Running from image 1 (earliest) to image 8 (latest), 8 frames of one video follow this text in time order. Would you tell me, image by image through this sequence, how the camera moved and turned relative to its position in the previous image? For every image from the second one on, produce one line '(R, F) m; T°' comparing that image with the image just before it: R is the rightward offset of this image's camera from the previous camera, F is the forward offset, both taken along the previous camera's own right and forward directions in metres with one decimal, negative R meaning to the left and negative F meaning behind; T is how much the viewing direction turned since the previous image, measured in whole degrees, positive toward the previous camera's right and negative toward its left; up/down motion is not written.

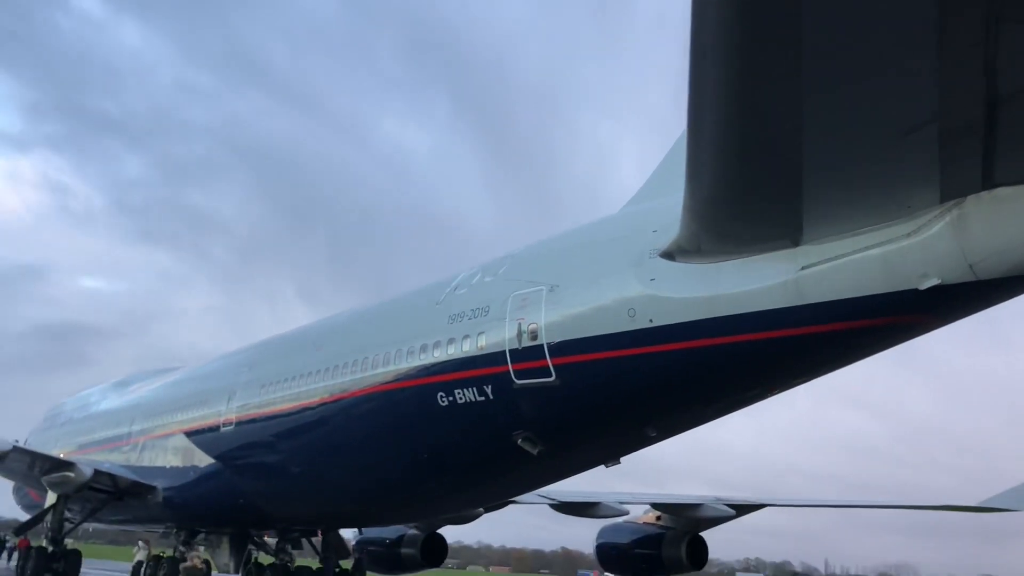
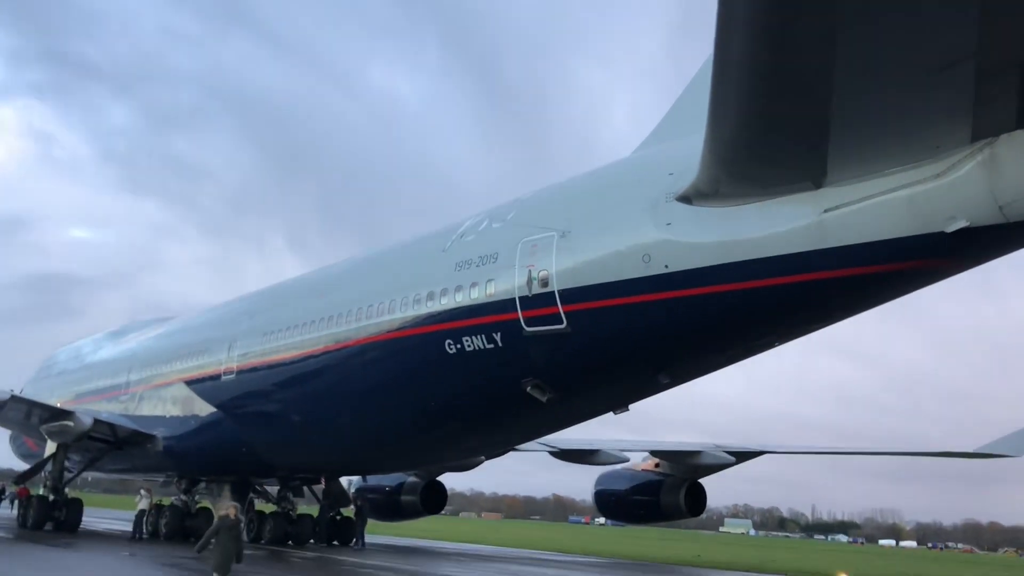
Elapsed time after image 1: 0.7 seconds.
(-0.2, +0.2) m; +1°
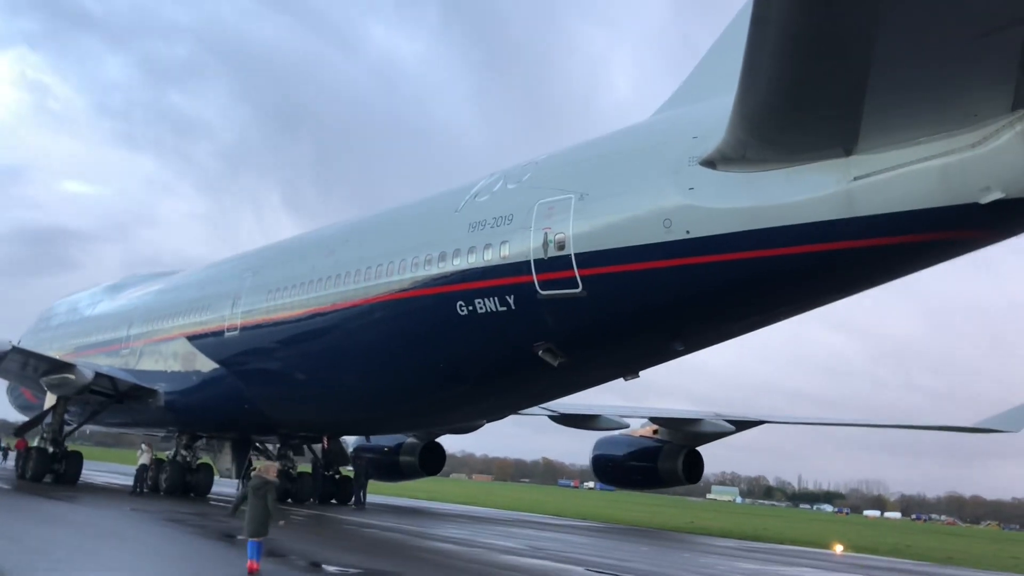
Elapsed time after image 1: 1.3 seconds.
(-0.2, +0.1) m; 0°
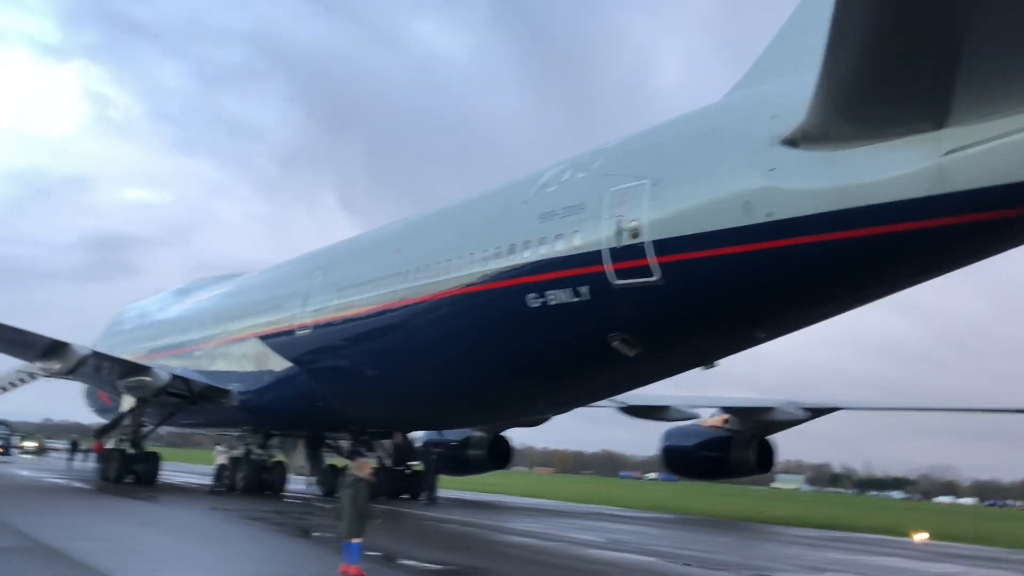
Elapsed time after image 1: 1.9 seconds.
(-0.2, +0.1) m; -3°
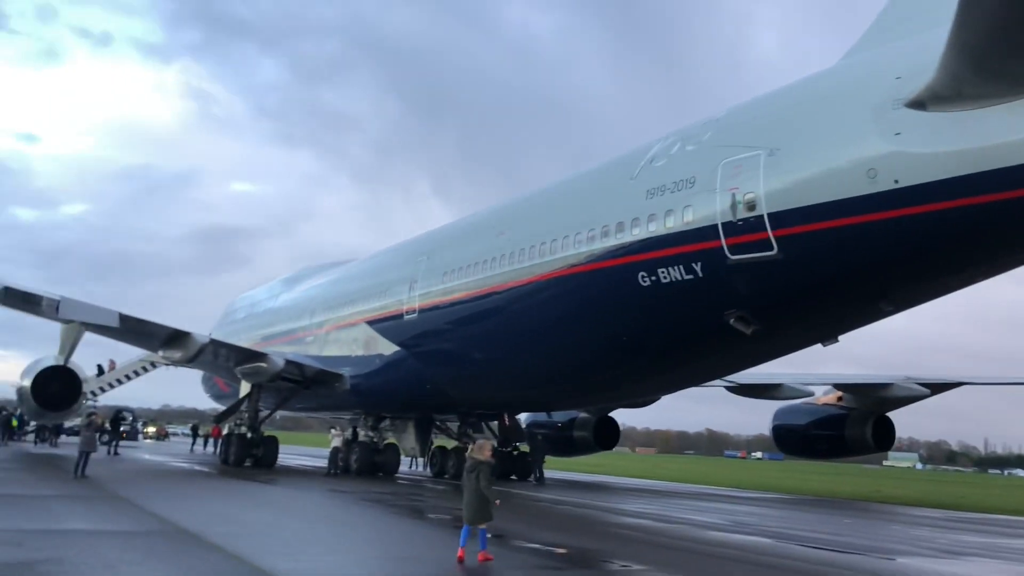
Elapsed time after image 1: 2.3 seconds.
(-0.1, +0.1) m; -6°
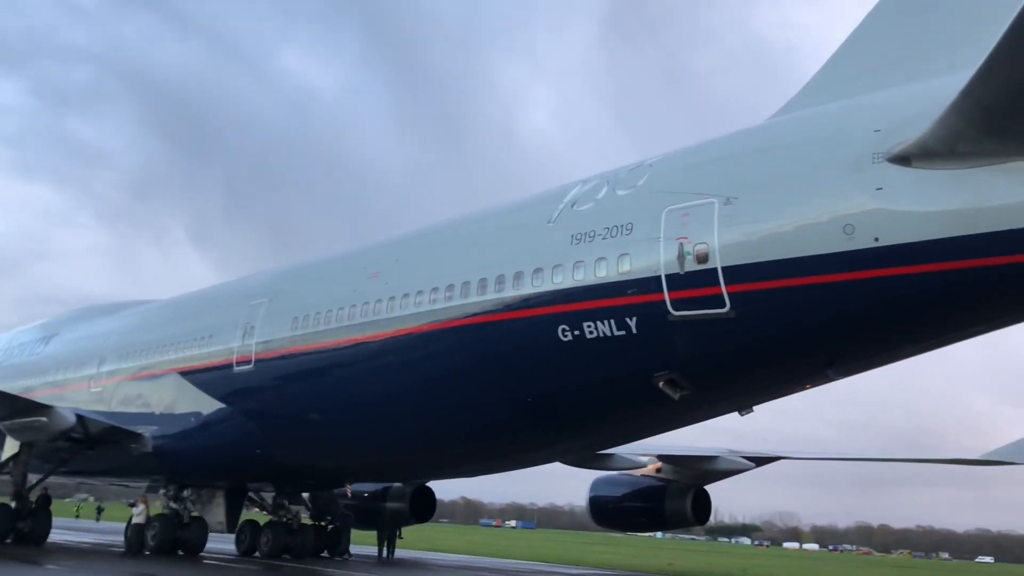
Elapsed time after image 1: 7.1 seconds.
(-1.1, +1.2) m; +15°
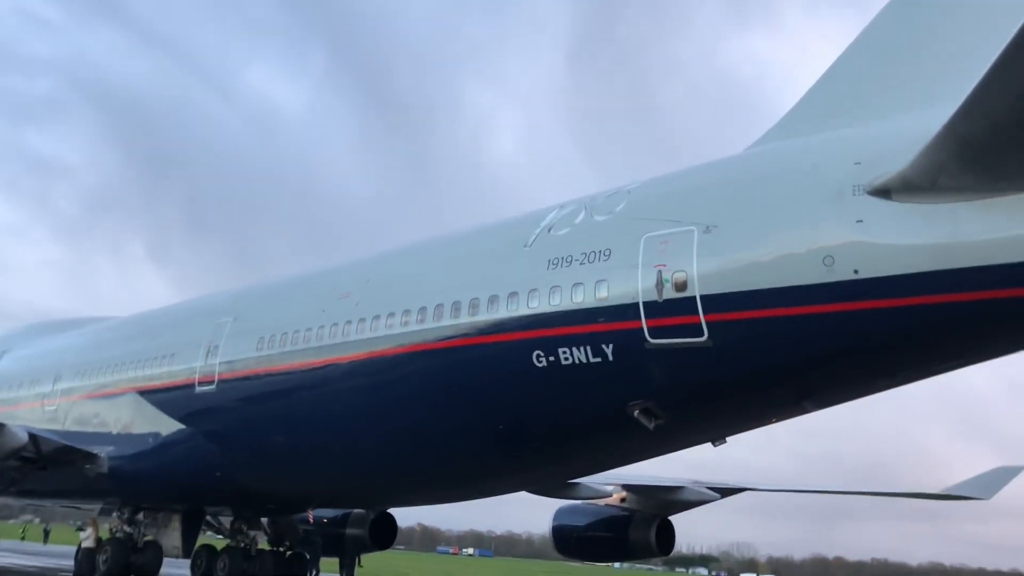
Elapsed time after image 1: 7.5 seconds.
(-0.1, +0.1) m; +2°
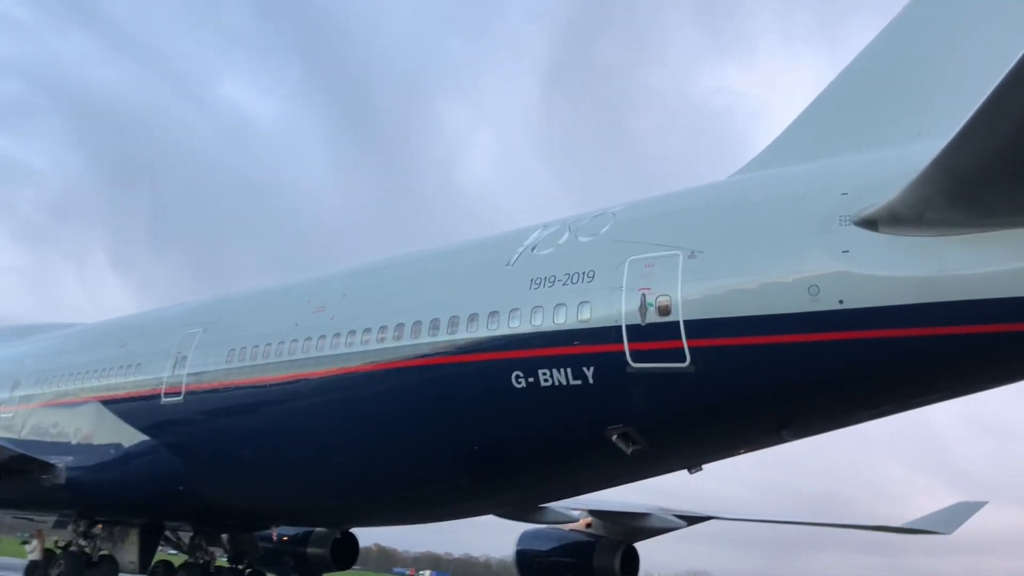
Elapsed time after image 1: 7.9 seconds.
(-0.1, +0.1) m; +2°
